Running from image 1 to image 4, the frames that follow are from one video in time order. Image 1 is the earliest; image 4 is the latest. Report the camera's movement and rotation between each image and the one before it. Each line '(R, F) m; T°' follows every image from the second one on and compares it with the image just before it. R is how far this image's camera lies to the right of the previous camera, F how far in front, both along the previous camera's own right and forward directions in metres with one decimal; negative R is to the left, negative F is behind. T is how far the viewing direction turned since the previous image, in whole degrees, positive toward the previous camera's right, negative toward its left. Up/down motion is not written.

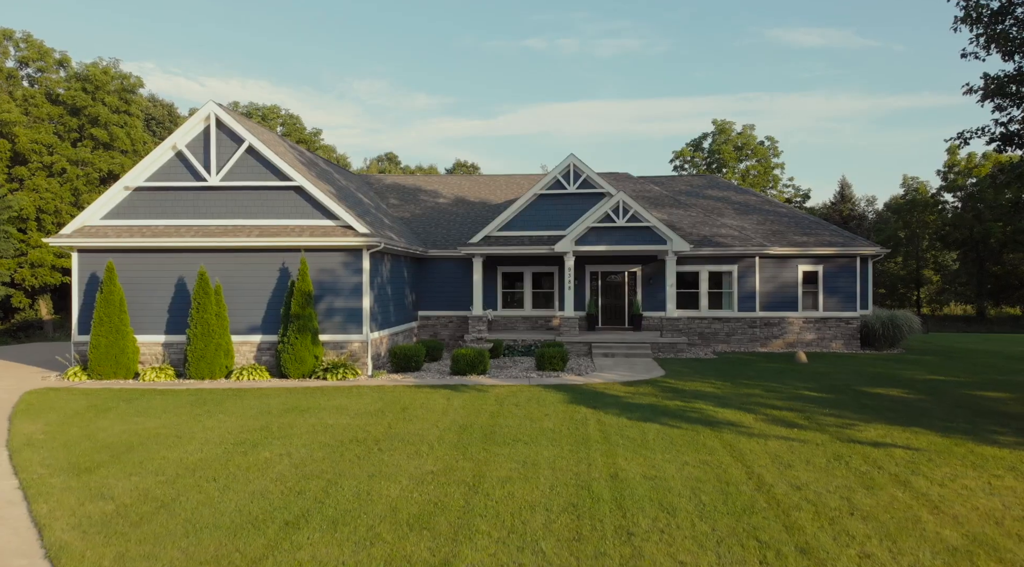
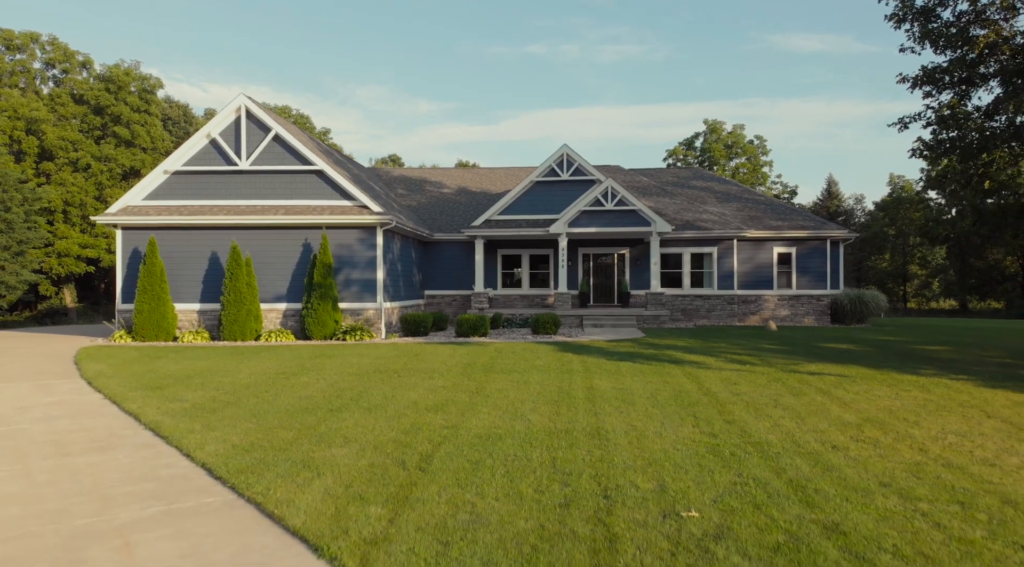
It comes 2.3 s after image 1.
(+0.1, -2.0) m; 0°
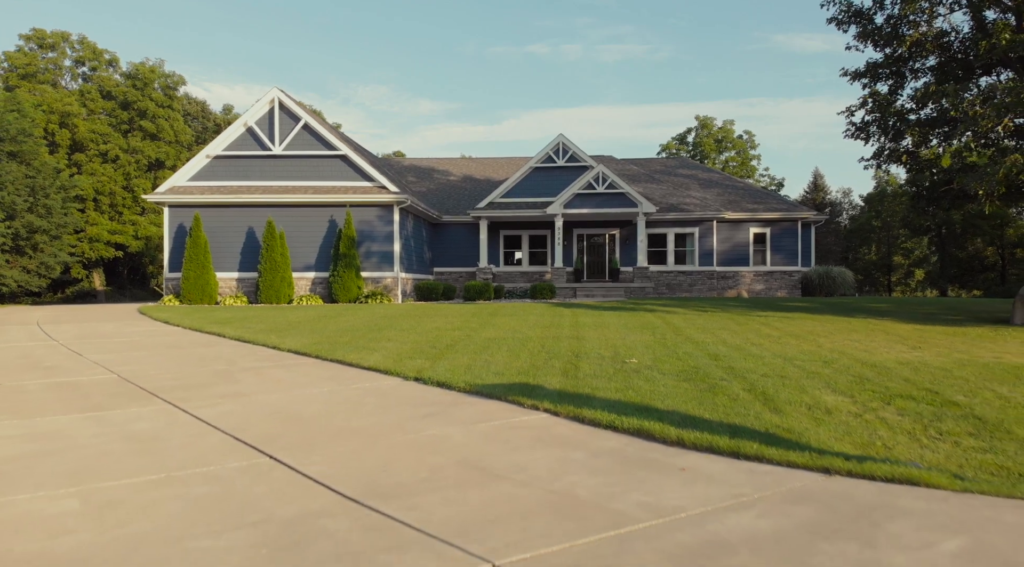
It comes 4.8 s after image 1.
(0.0, -2.5) m; 0°
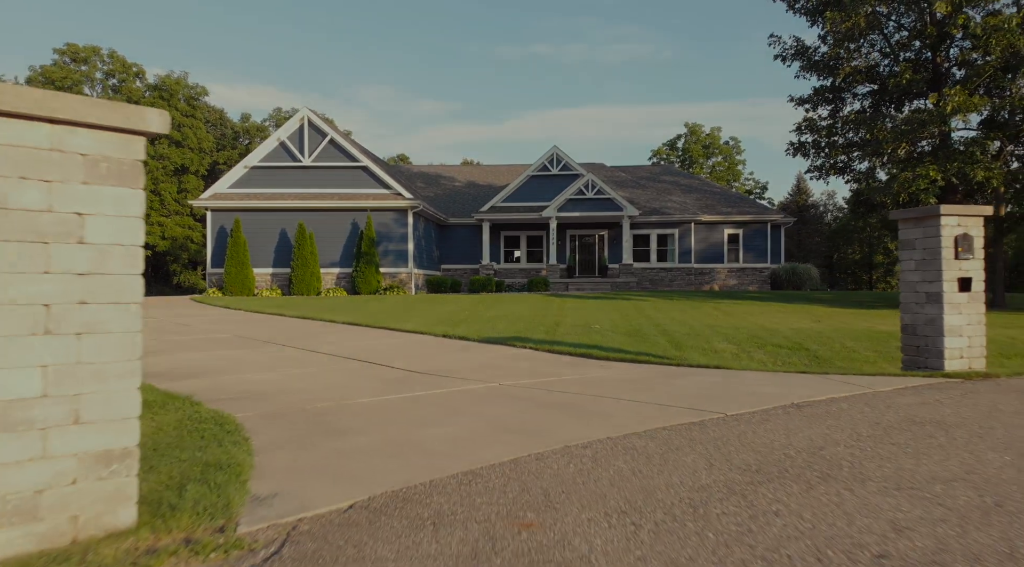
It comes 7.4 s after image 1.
(0.0, -3.1) m; 0°
